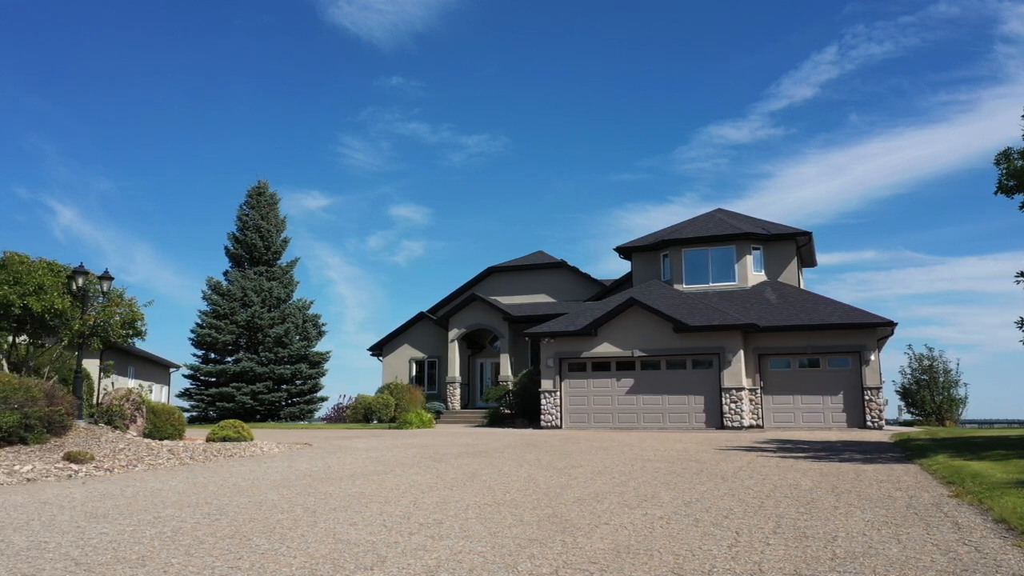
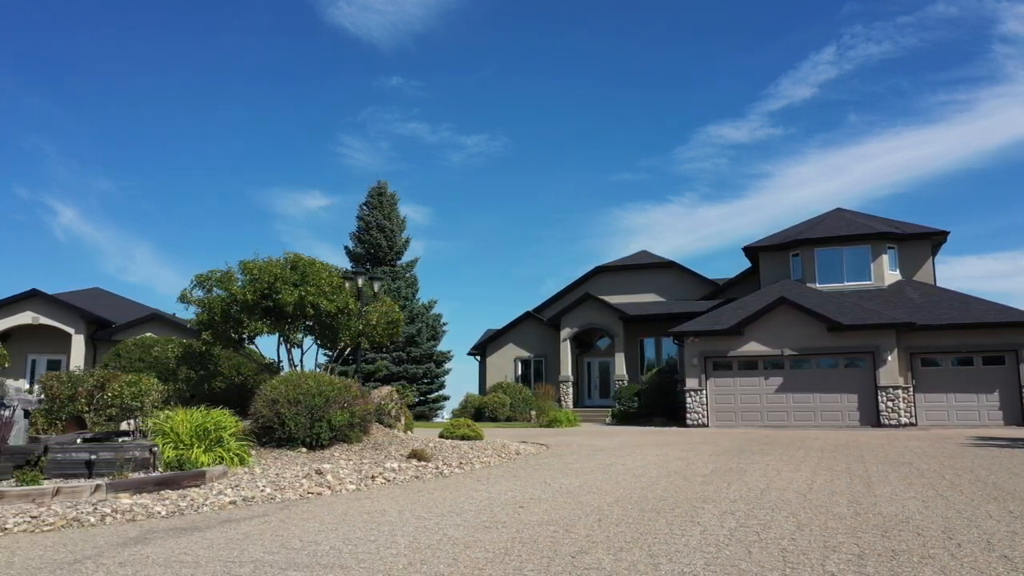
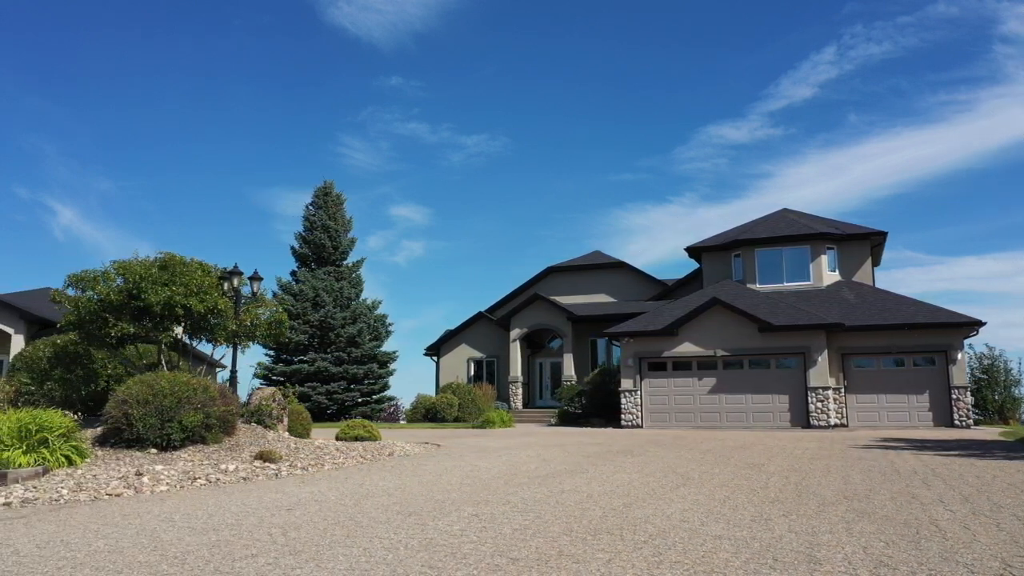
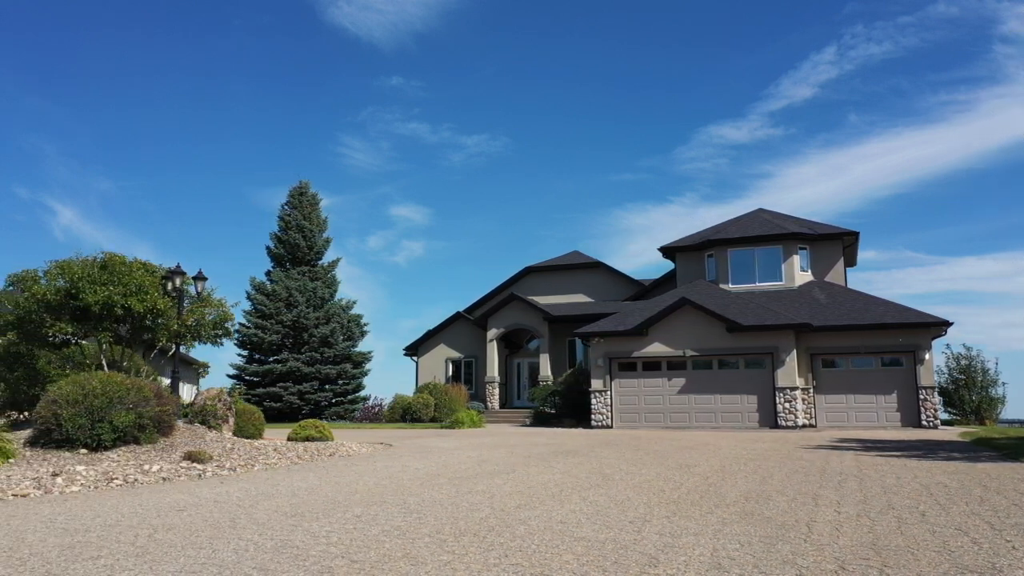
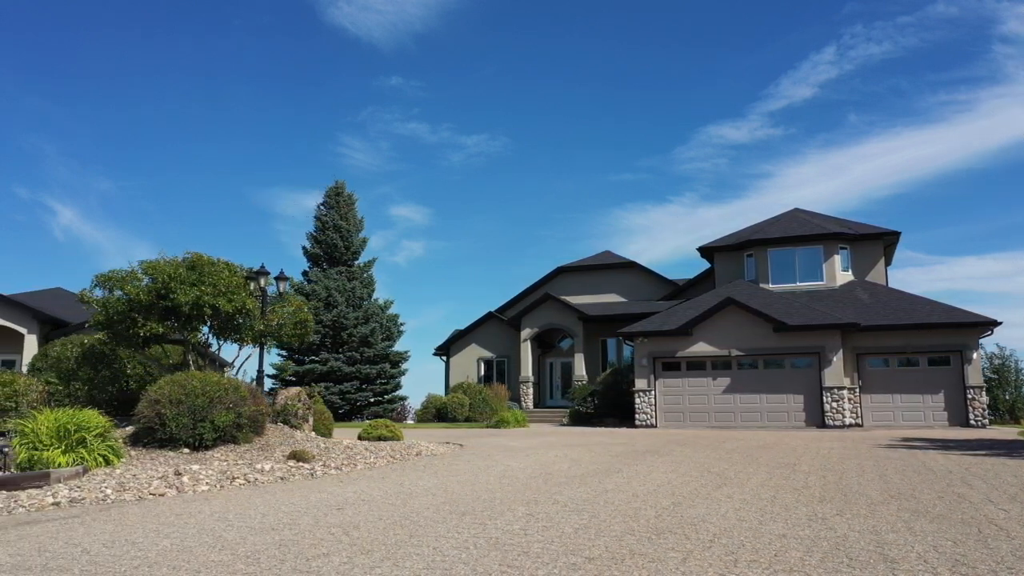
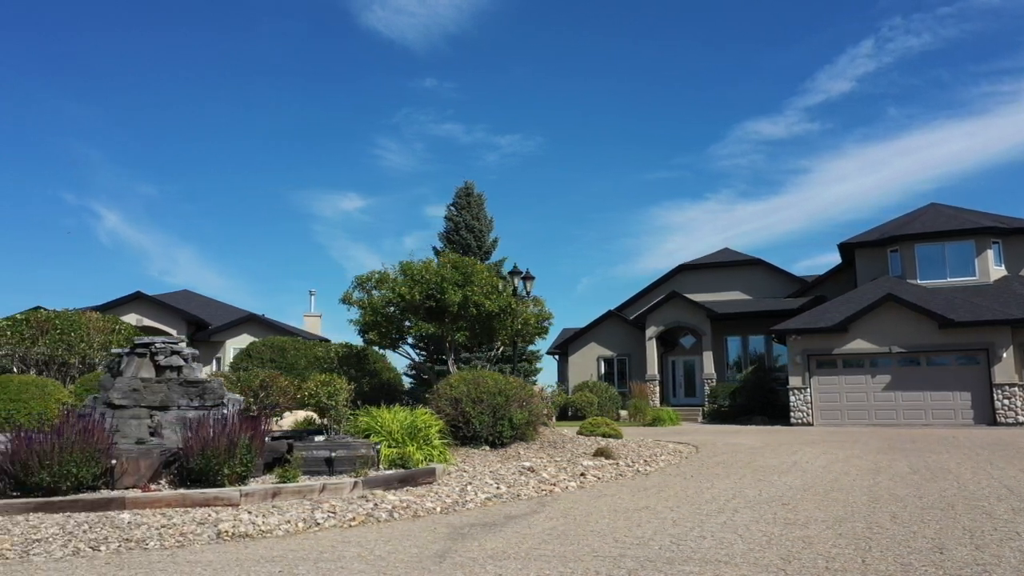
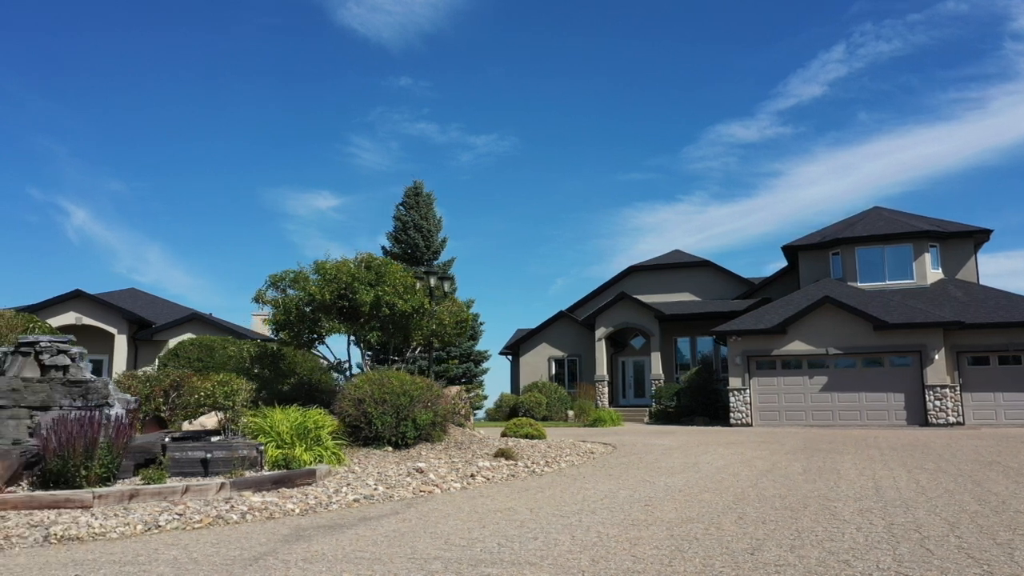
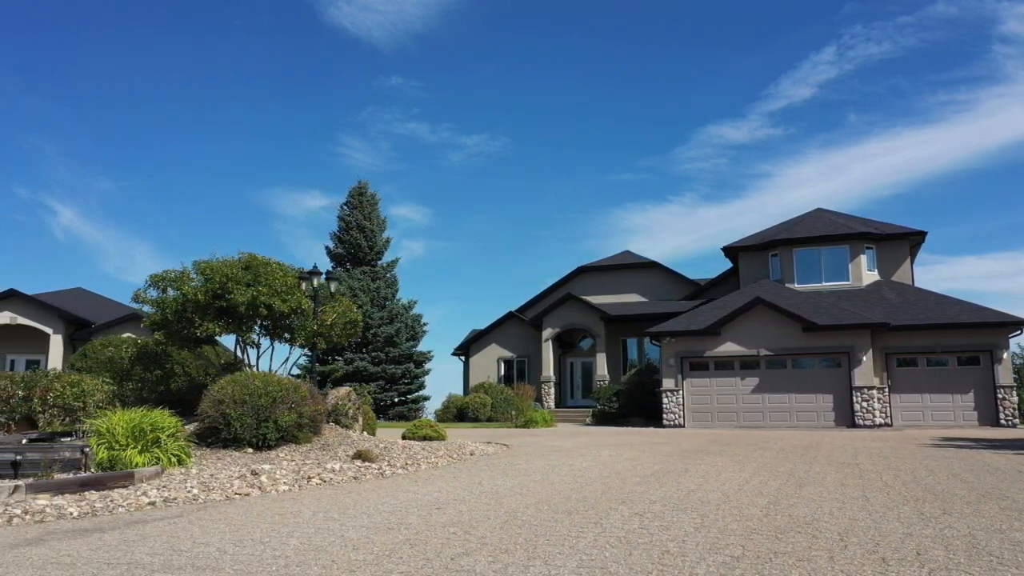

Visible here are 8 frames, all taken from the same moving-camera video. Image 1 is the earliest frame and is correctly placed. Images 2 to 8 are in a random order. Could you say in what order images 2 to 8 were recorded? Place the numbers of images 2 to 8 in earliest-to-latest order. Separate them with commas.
4, 3, 5, 8, 2, 7, 6
